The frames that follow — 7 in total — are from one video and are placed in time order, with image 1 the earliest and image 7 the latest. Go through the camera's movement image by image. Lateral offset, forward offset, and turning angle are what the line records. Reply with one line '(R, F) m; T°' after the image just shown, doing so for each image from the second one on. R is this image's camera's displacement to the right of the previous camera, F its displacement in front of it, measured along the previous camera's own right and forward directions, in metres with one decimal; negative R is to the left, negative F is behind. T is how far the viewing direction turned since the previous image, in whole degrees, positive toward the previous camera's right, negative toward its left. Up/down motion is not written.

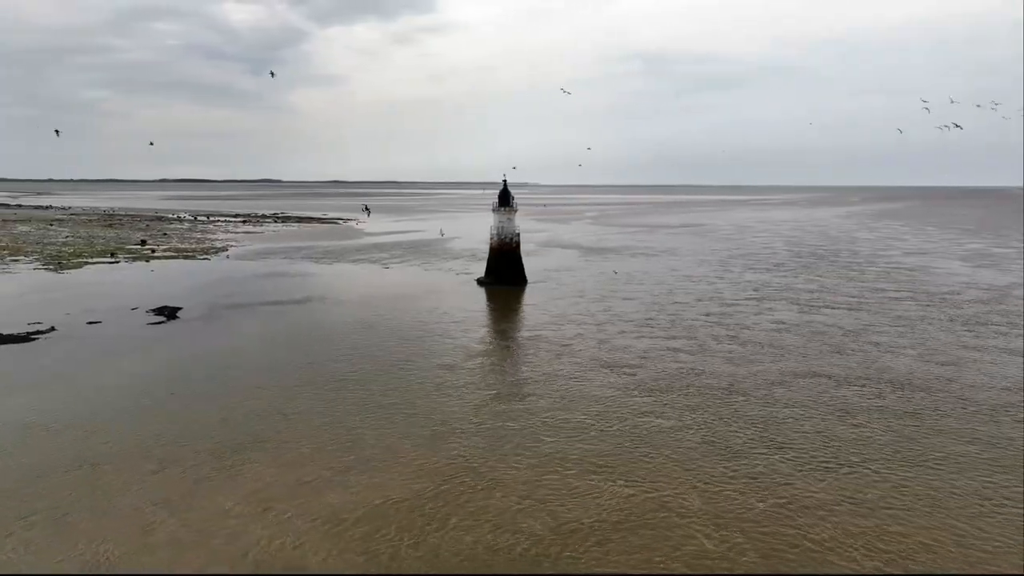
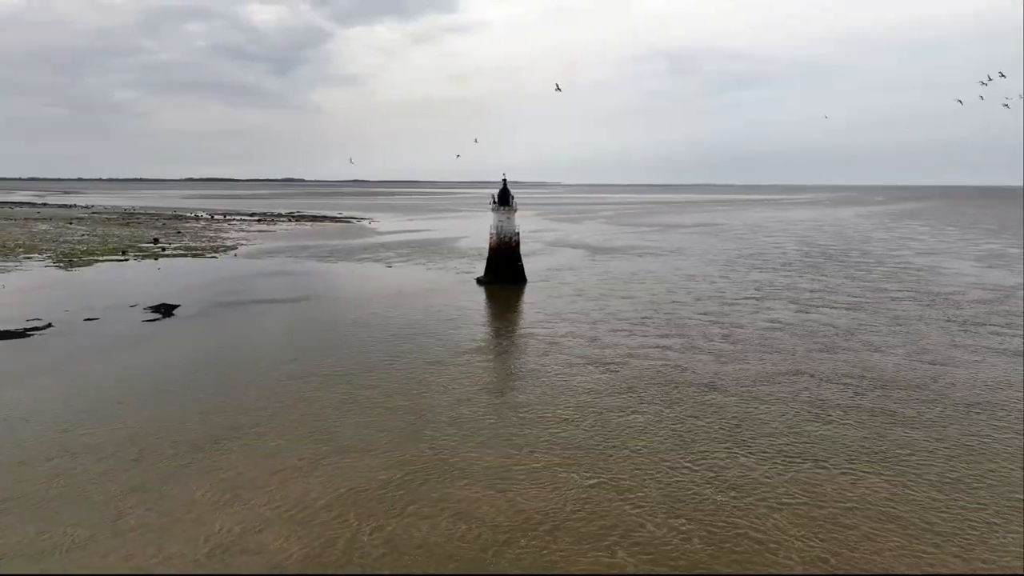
(+0.6, -0.2) m; -1°
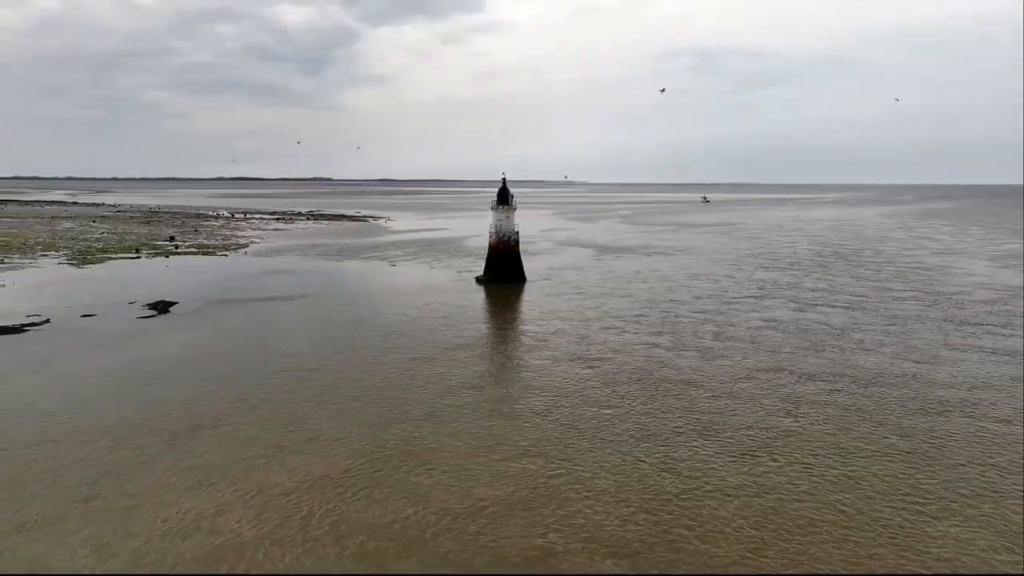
(+0.7, -0.3) m; -2°
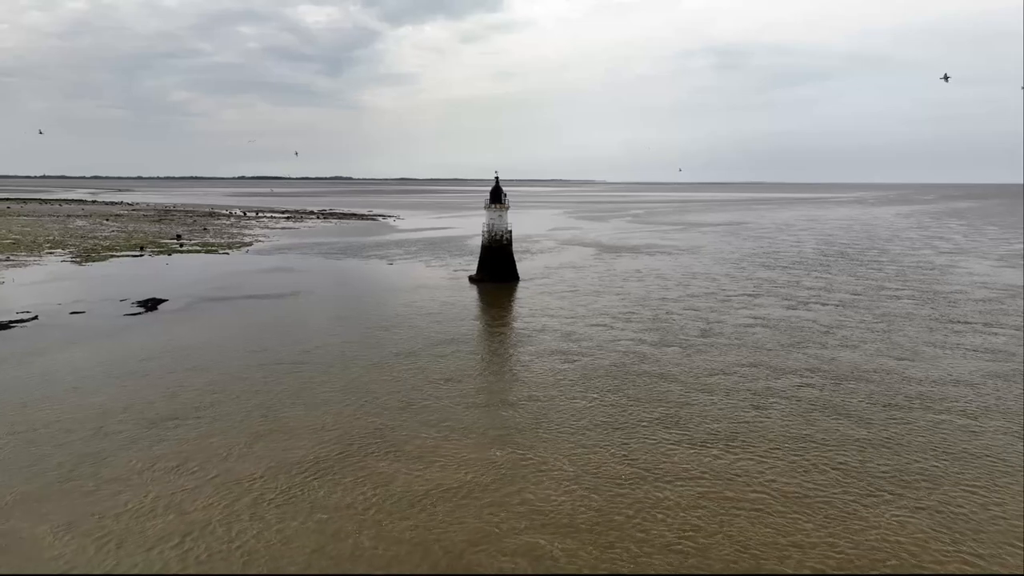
(+0.7, -0.1) m; -1°
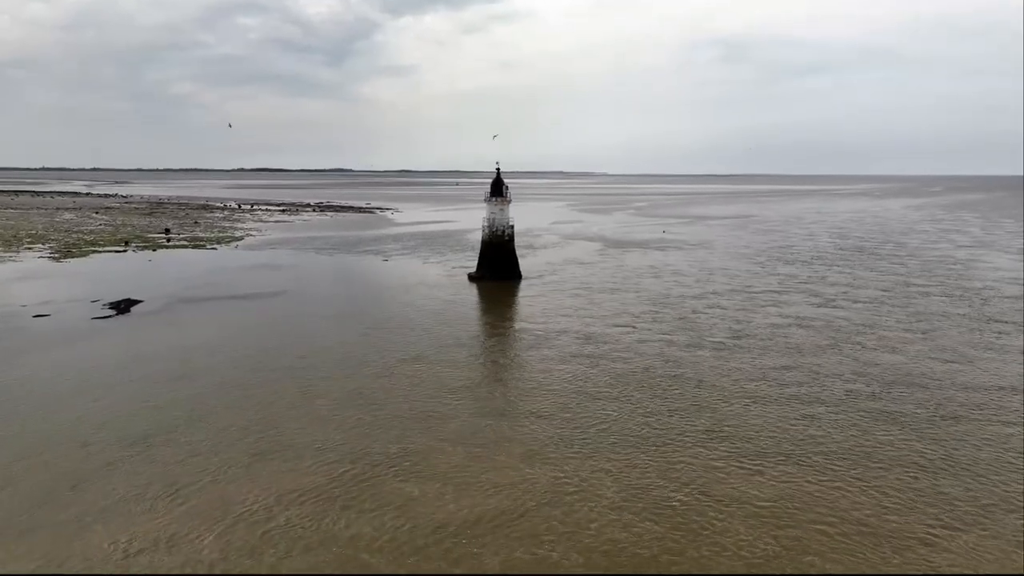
(0.0, +1.4) m; 0°
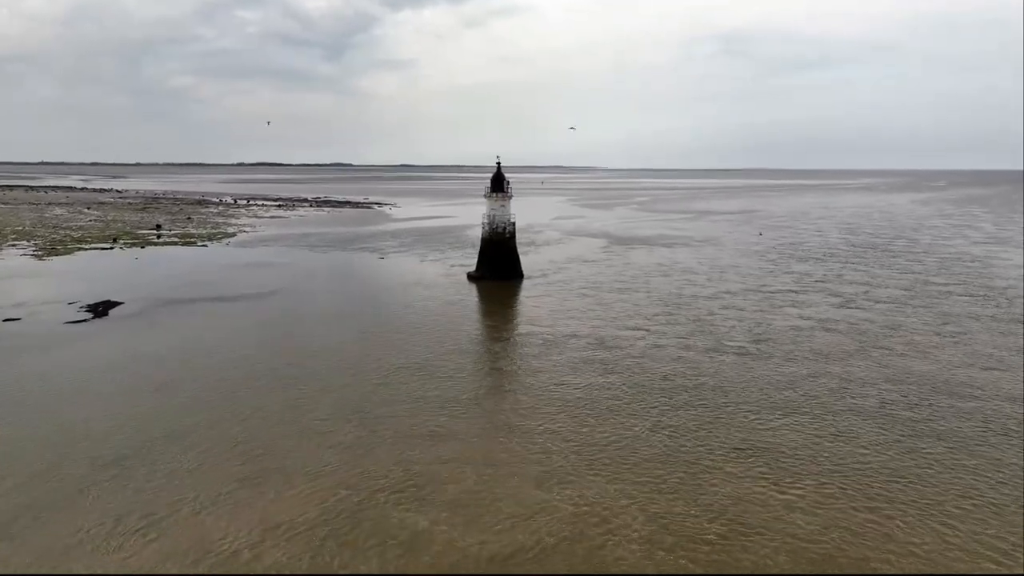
(-0.1, +1.0) m; 0°
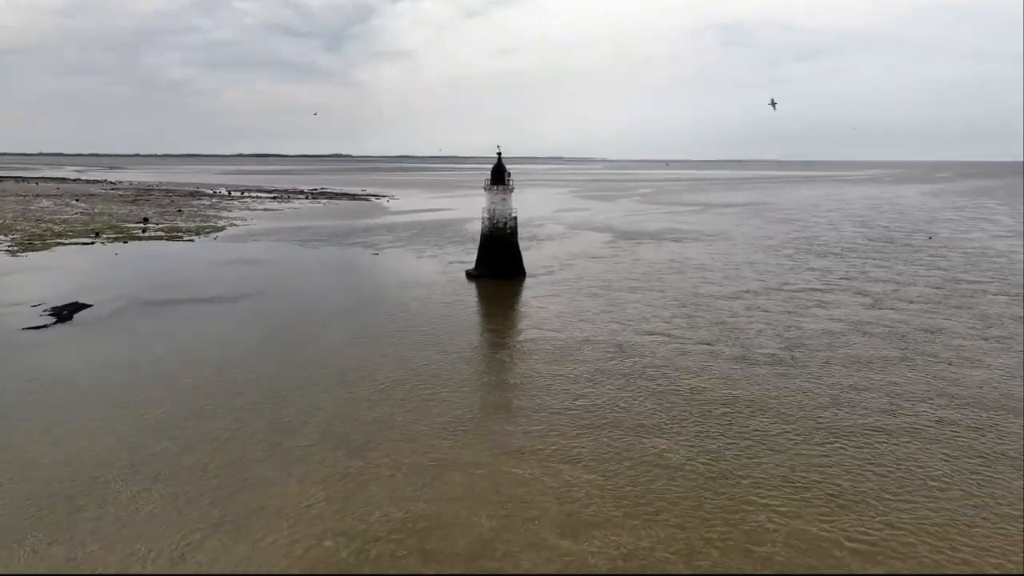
(-0.1, +1.4) m; 0°
